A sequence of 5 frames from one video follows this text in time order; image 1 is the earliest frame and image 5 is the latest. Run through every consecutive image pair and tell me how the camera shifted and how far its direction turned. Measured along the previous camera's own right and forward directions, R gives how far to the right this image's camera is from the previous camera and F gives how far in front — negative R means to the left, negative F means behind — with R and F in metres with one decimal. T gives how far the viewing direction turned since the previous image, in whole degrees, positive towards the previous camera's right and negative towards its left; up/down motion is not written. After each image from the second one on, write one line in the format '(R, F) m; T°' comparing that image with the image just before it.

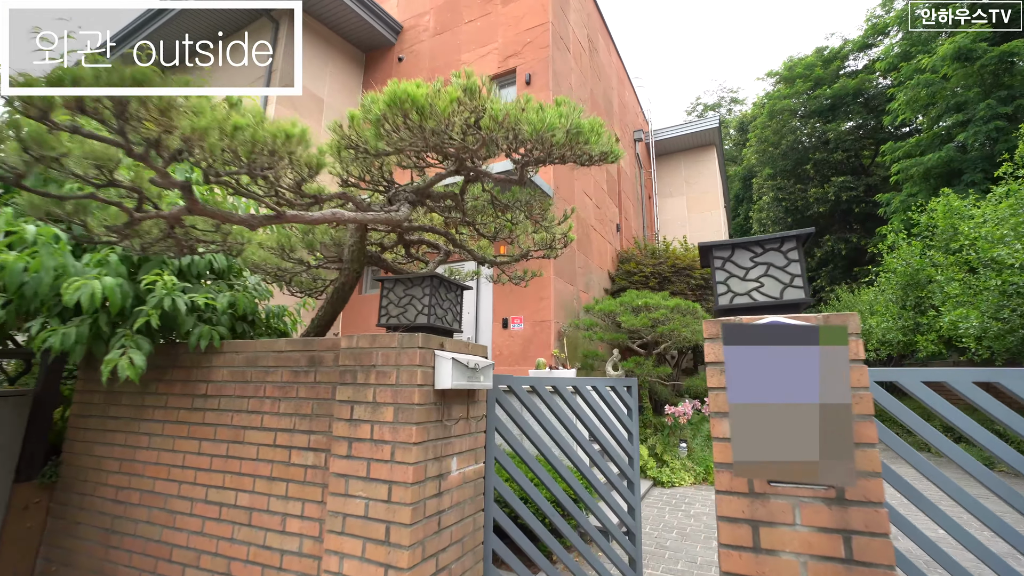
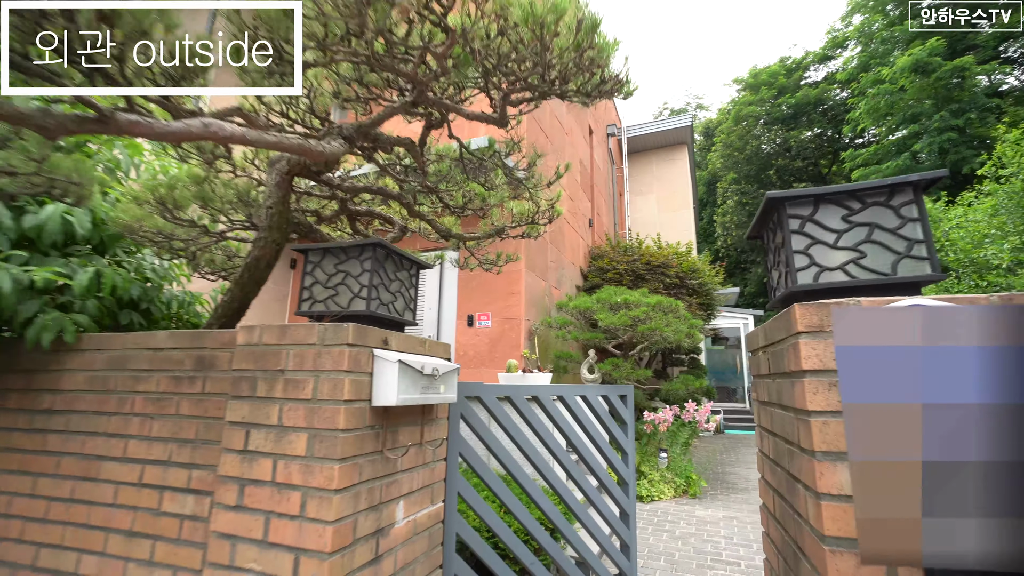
(0.0, +0.6) m; +4°
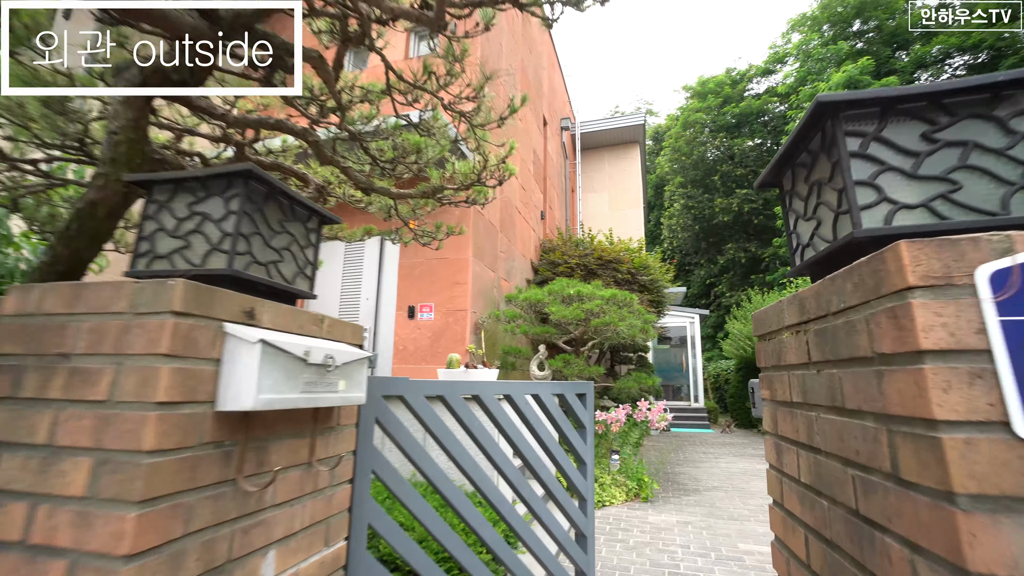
(0.0, +0.4) m; +6°
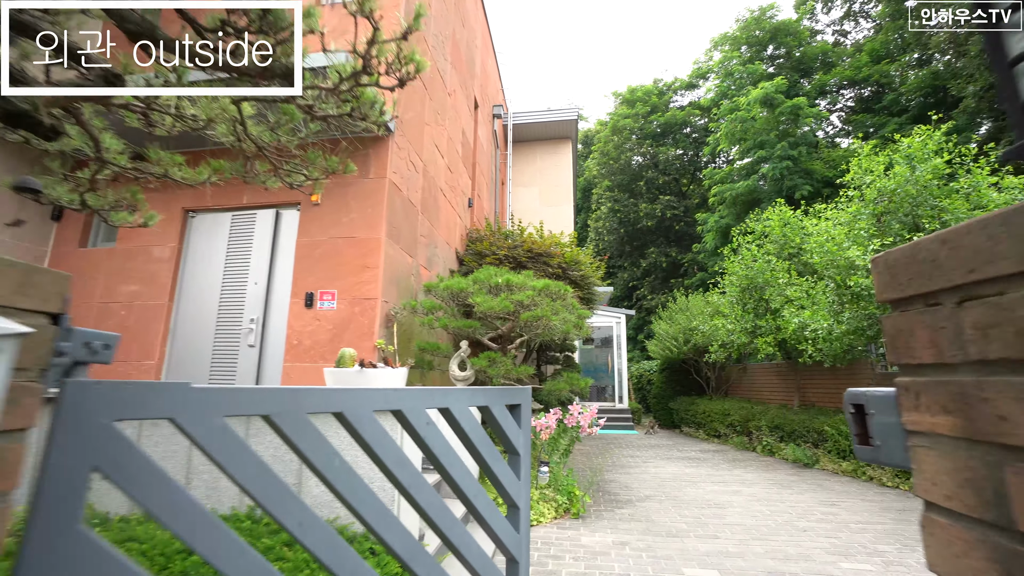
(+0.1, +0.6) m; +9°
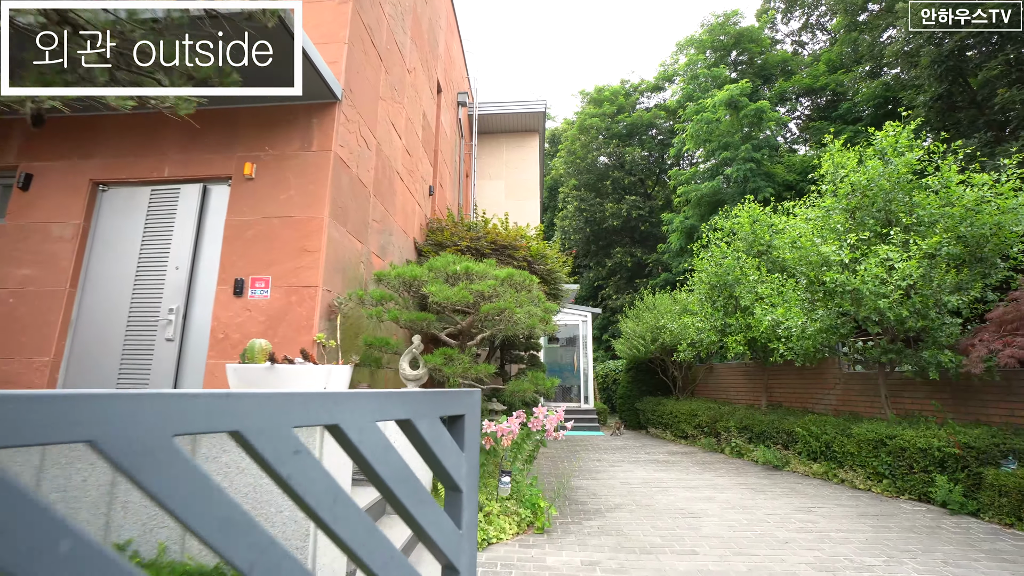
(0.0, +0.5) m; +4°
